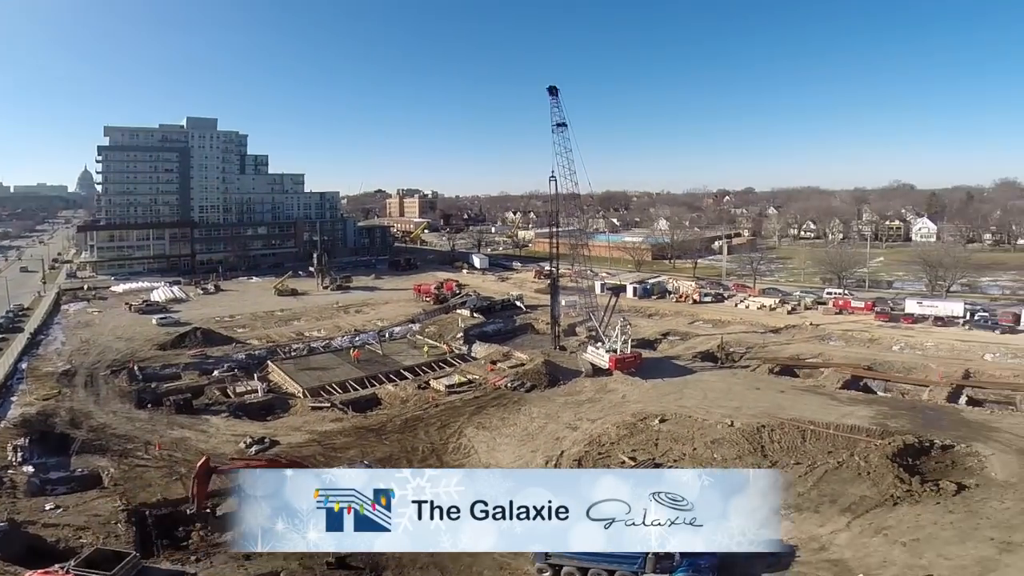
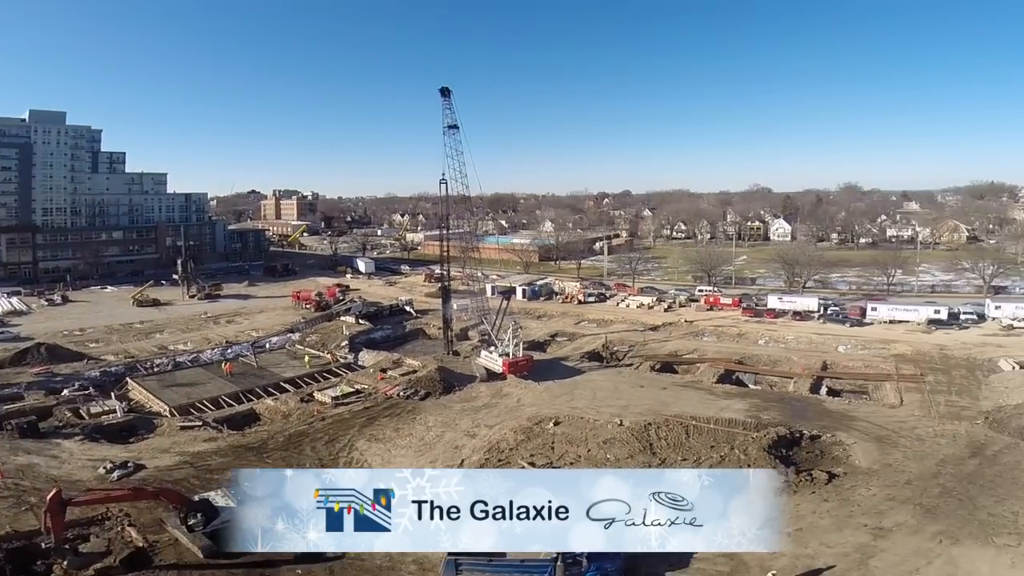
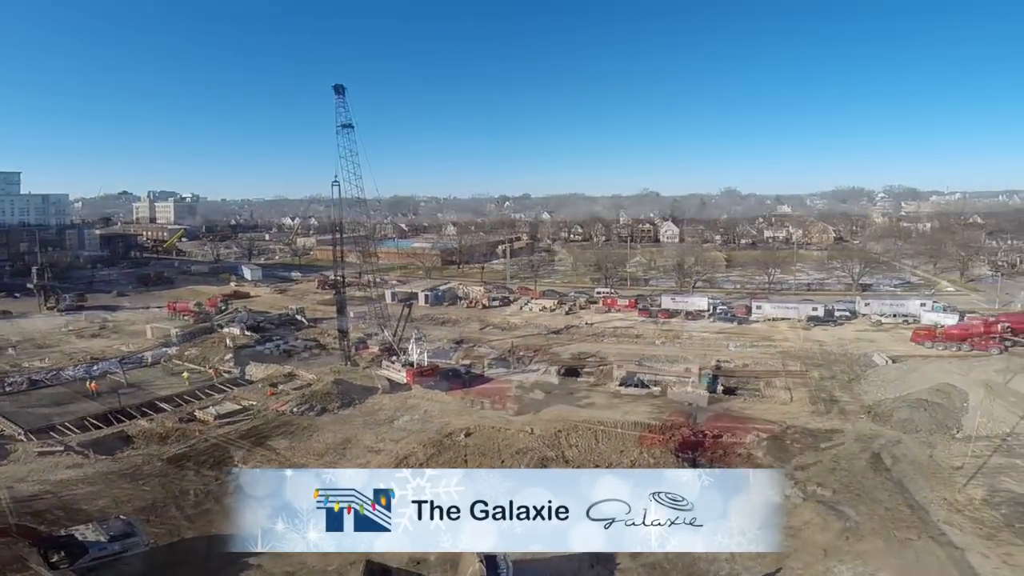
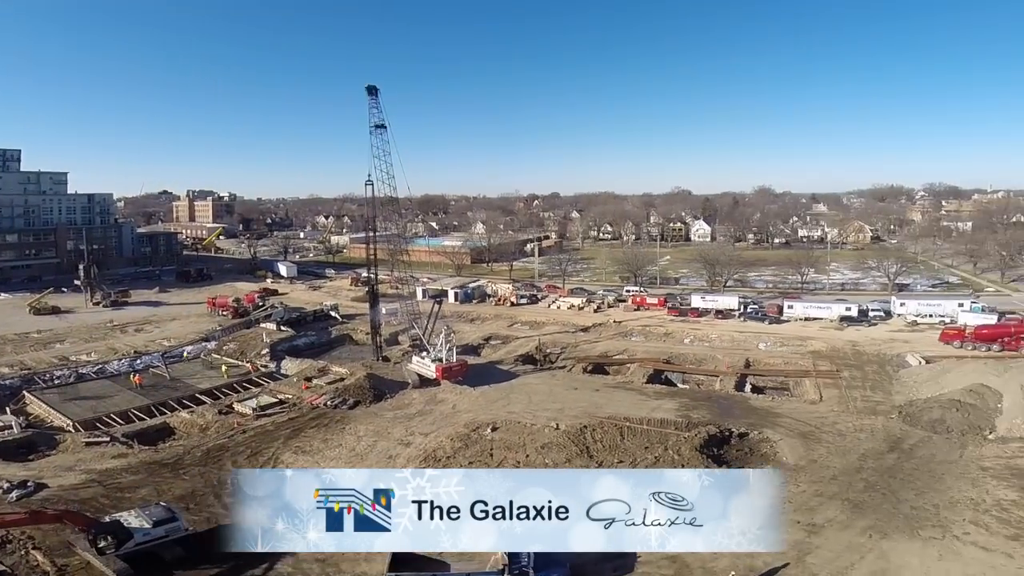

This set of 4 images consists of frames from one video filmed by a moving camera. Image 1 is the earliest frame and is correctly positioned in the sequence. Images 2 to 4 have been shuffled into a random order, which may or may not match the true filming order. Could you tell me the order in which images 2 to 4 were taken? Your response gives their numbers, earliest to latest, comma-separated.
2, 4, 3
